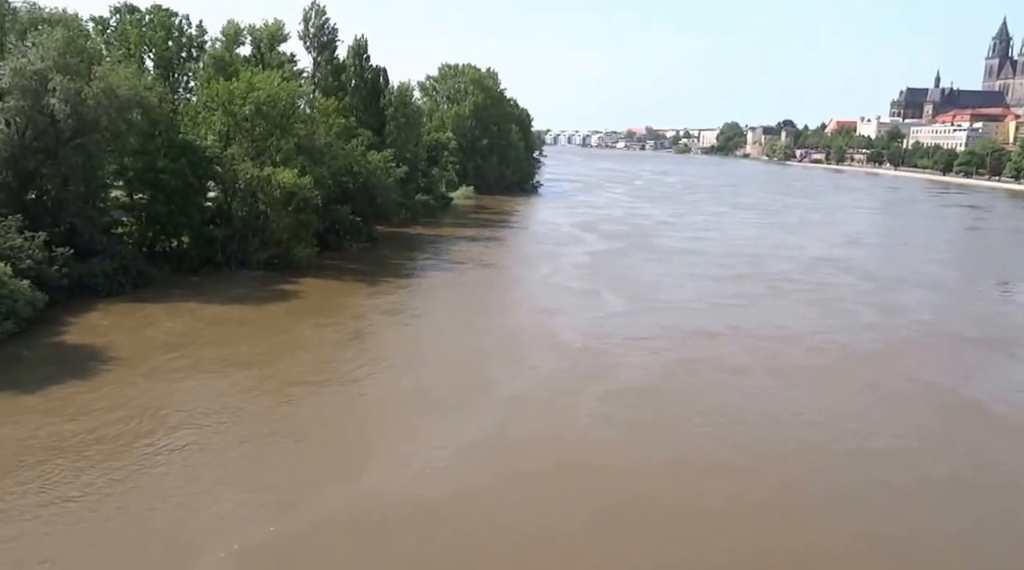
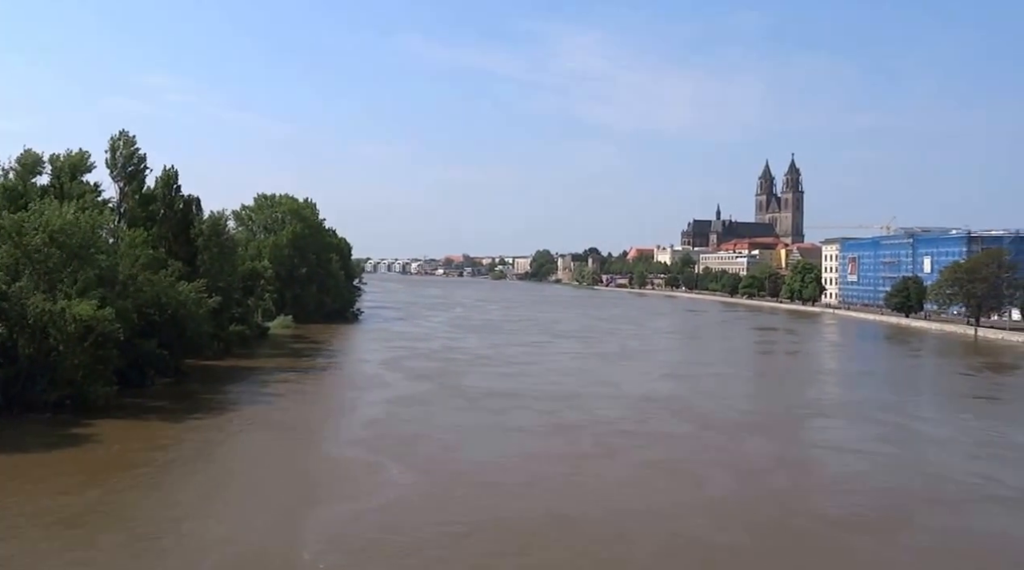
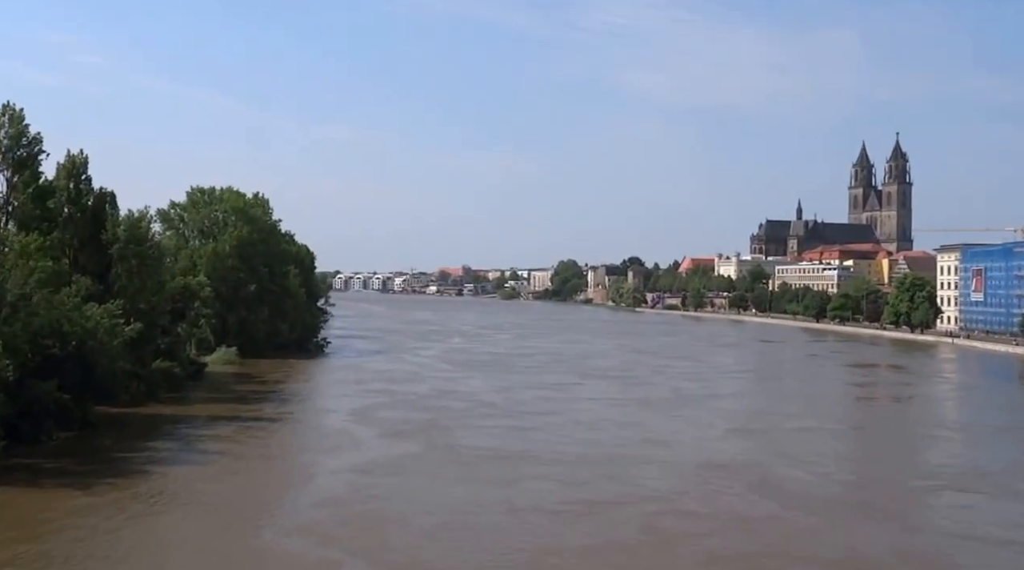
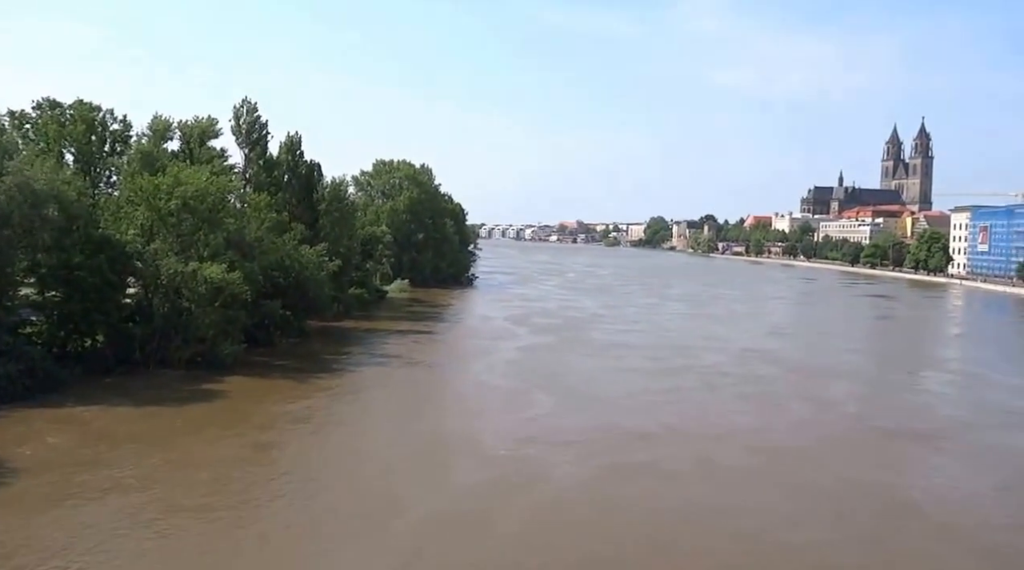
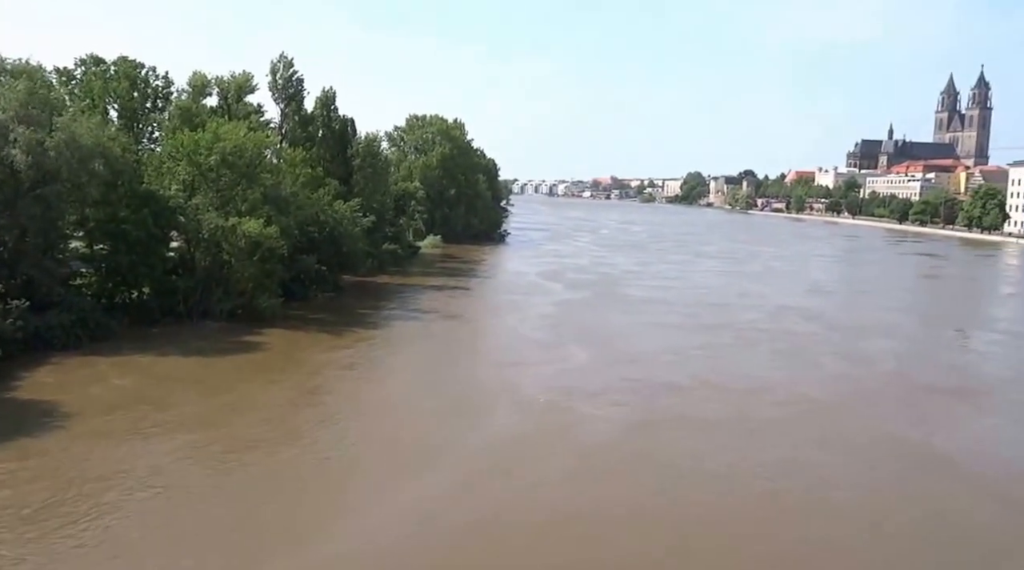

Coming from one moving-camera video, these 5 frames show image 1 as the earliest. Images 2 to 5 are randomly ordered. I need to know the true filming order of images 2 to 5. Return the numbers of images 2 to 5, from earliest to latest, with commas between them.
5, 4, 2, 3
